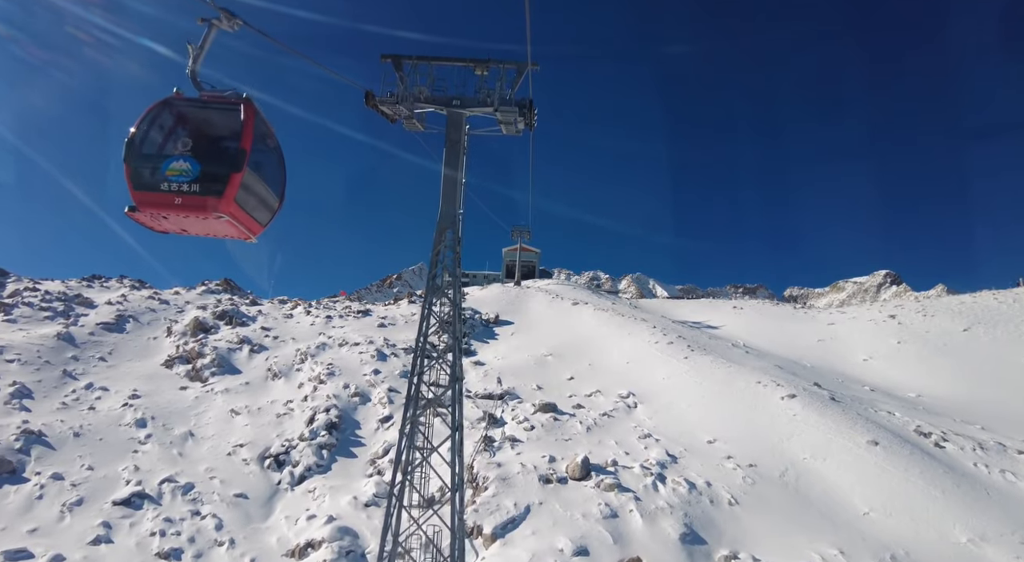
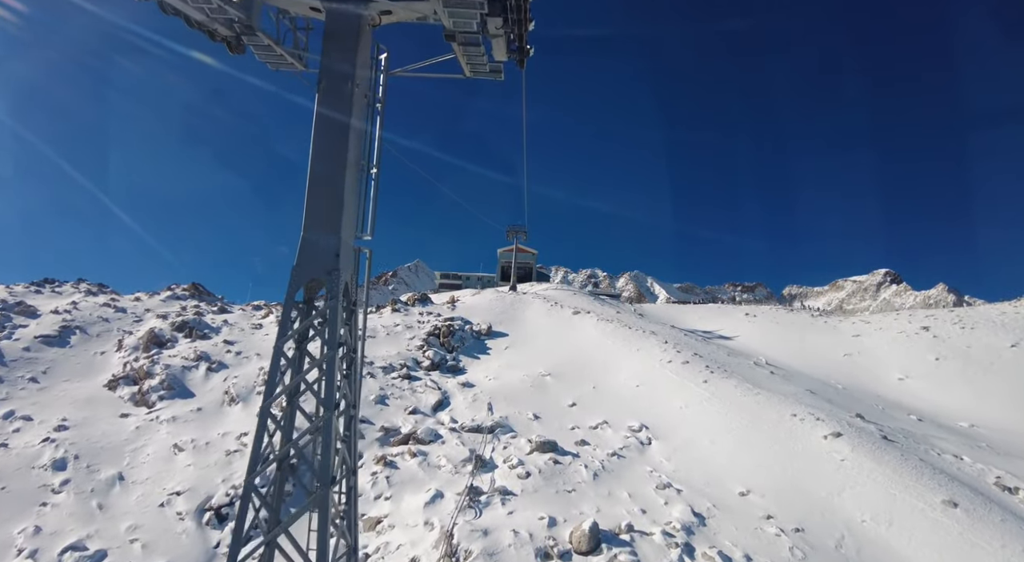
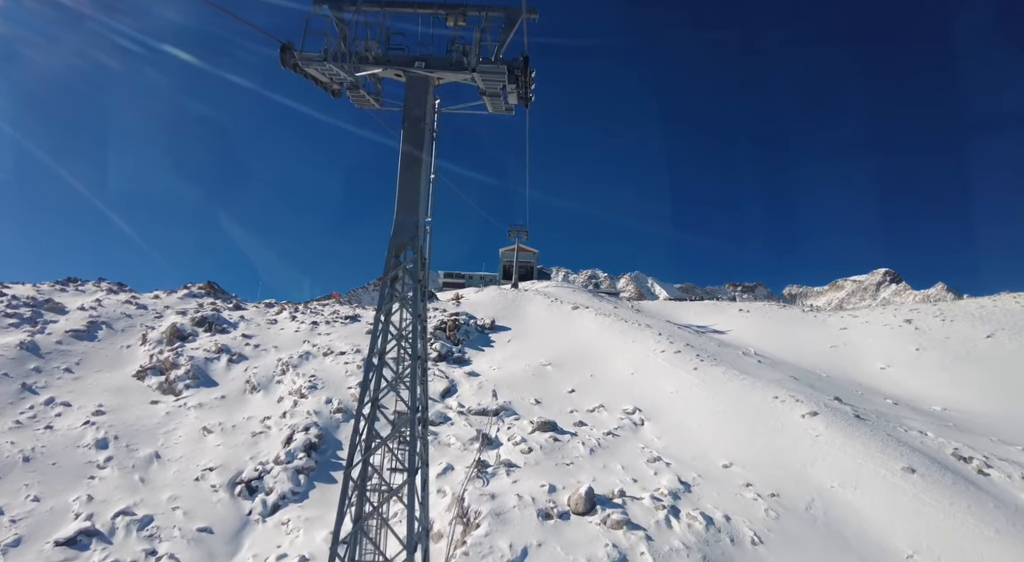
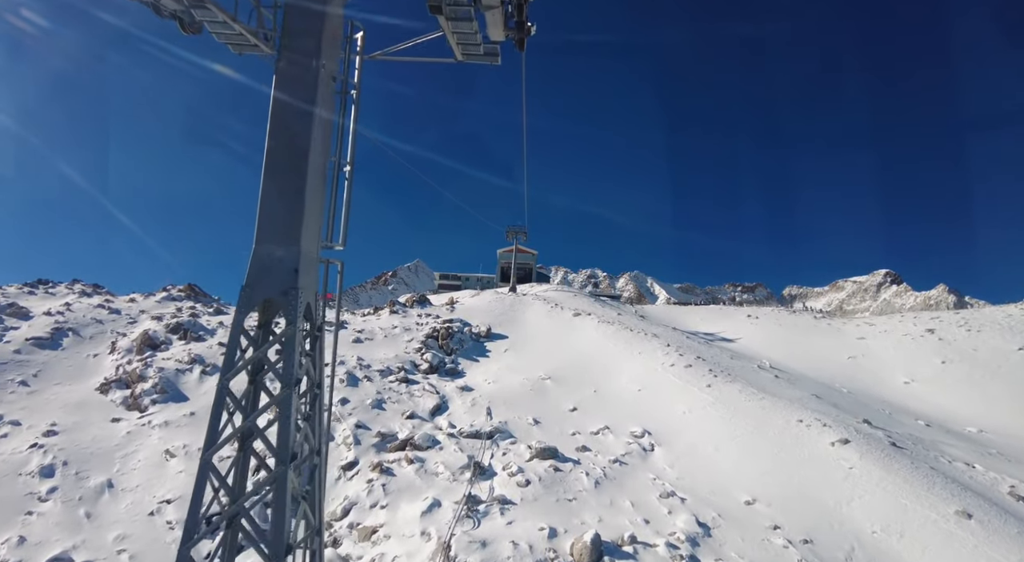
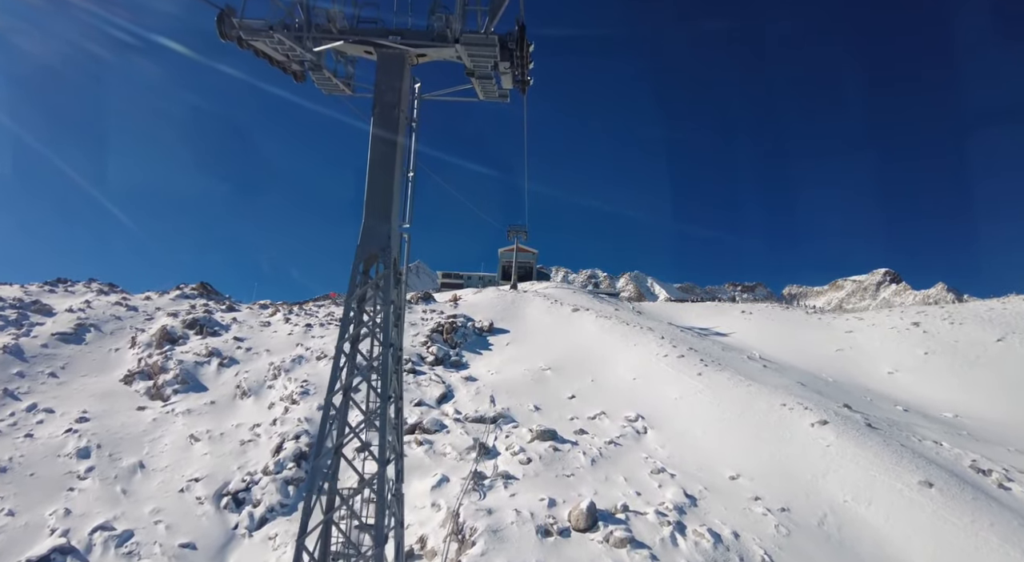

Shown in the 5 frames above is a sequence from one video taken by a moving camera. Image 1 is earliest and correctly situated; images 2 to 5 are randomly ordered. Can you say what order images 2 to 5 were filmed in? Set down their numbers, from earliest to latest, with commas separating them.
3, 5, 2, 4
